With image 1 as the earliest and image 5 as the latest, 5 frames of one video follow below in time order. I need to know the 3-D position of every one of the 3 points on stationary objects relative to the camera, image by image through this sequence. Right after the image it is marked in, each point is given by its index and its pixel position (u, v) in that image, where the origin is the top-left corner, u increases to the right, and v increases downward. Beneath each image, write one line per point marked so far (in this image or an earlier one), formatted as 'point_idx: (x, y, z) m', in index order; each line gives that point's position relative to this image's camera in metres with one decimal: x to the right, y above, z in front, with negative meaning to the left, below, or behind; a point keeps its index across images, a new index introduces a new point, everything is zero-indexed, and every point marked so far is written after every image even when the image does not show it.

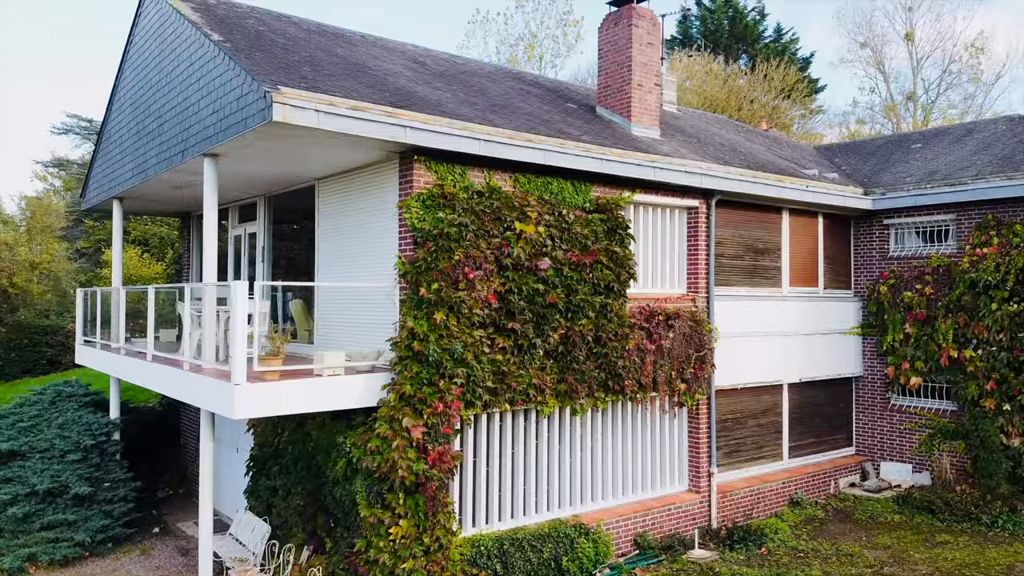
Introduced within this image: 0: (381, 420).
0: (-1.2, -1.2, +6.3) m
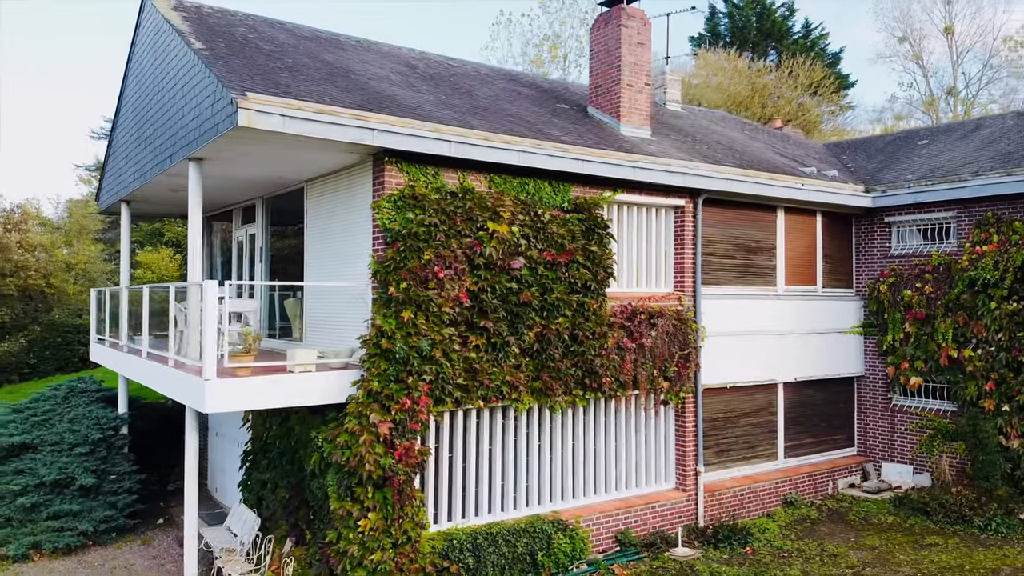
0: (-1.5, -1.2, +6.4) m
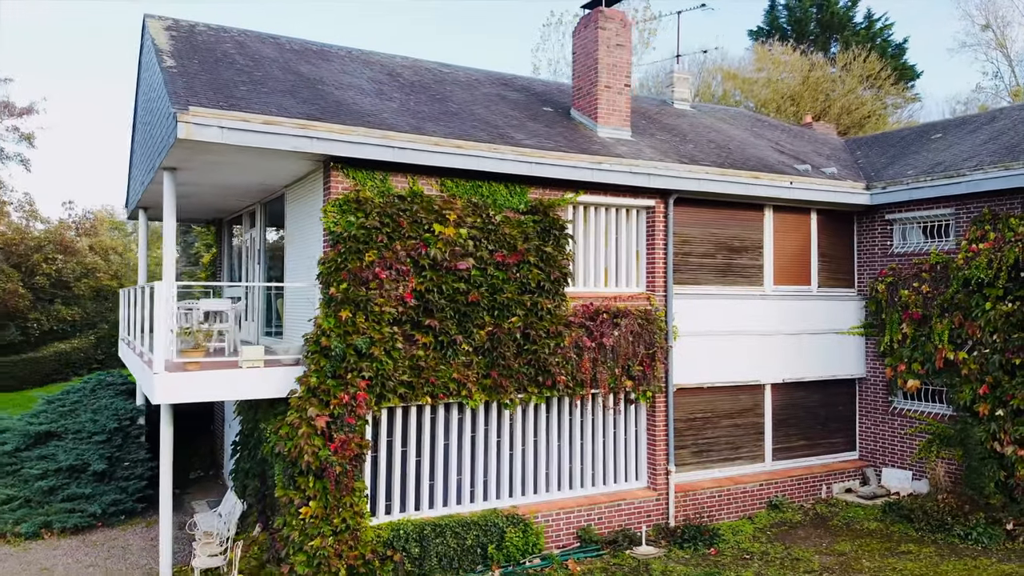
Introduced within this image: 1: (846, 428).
0: (-2.1, -1.2, +6.8) m
1: (+5.4, -2.3, +11.4) m
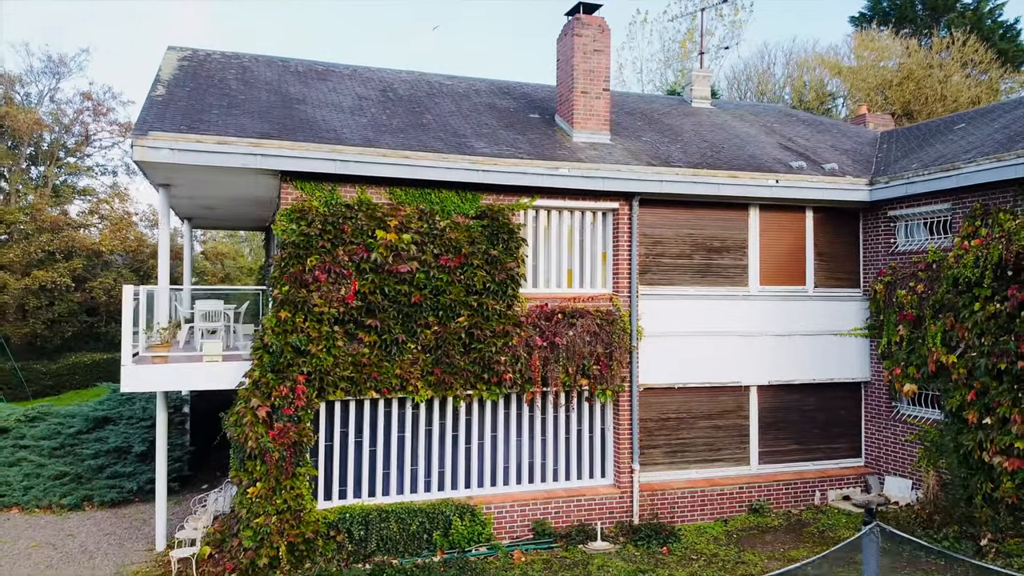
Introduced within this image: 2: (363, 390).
0: (-2.9, -1.2, +7.6) m
1: (+5.3, -2.3, +11.0) m
2: (-1.7, -1.2, +8.0) m
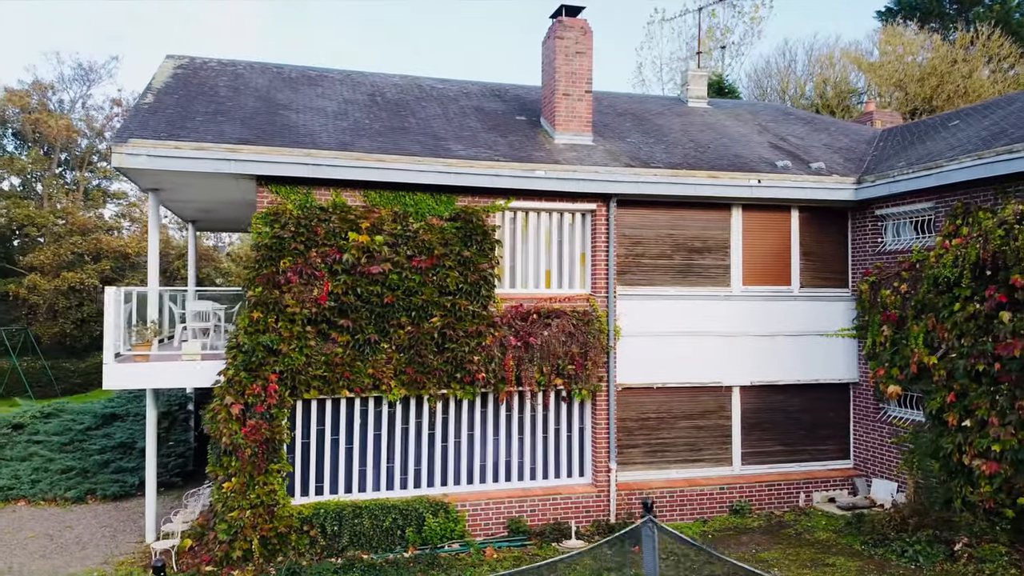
0: (-3.3, -1.2, +7.9) m
1: (+5.0, -2.3, +10.9) m
2: (-2.0, -1.2, +8.2) m
